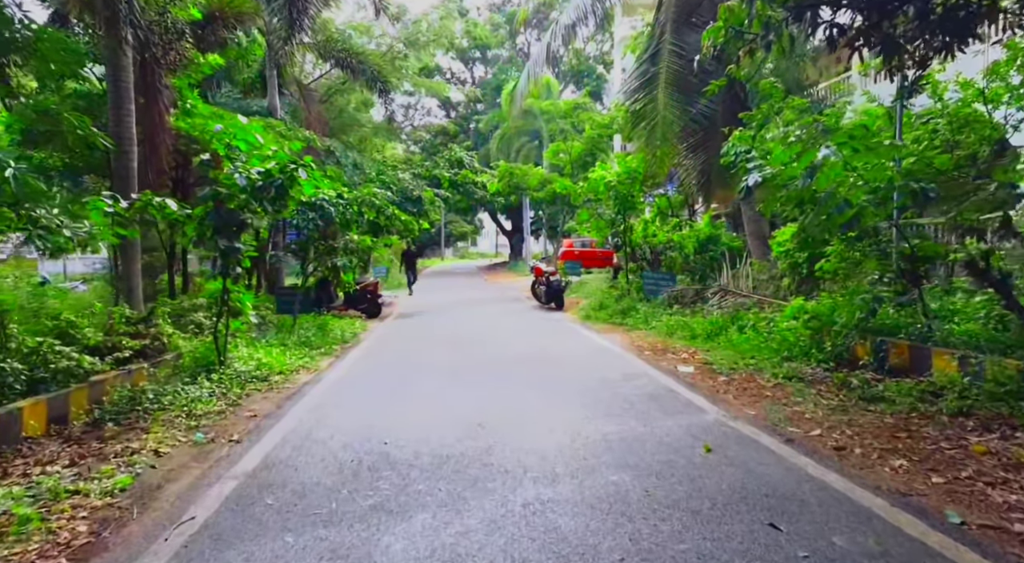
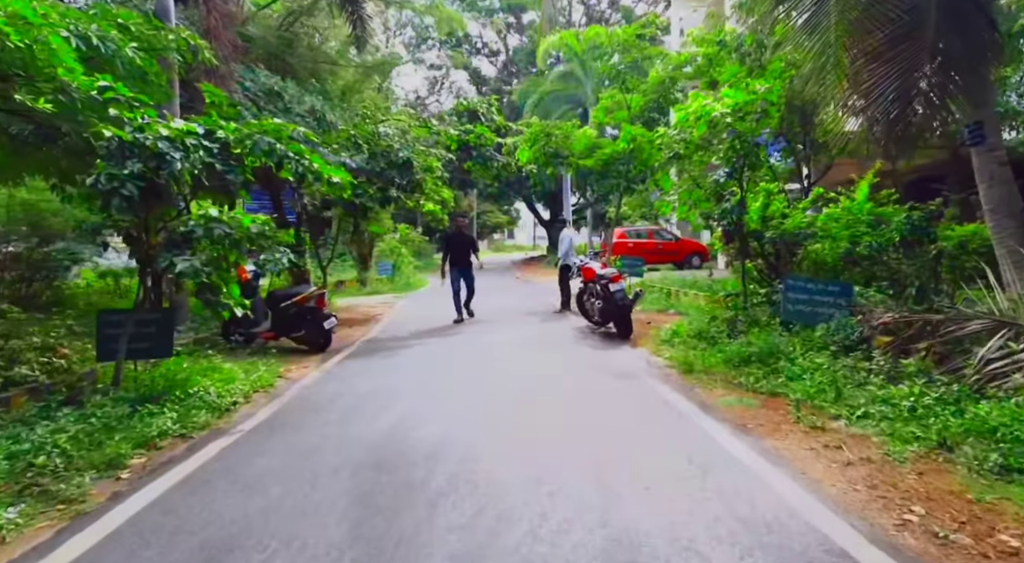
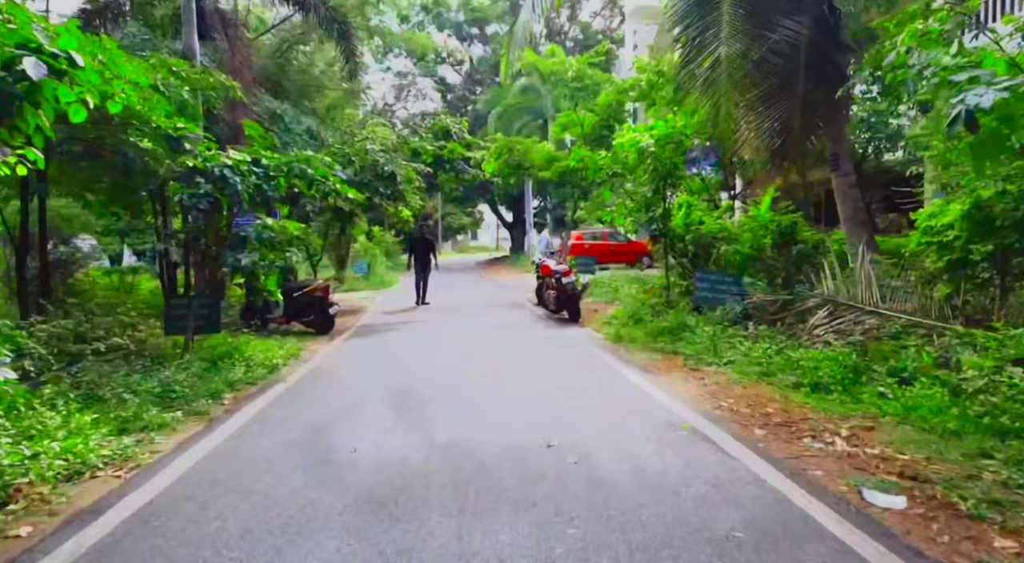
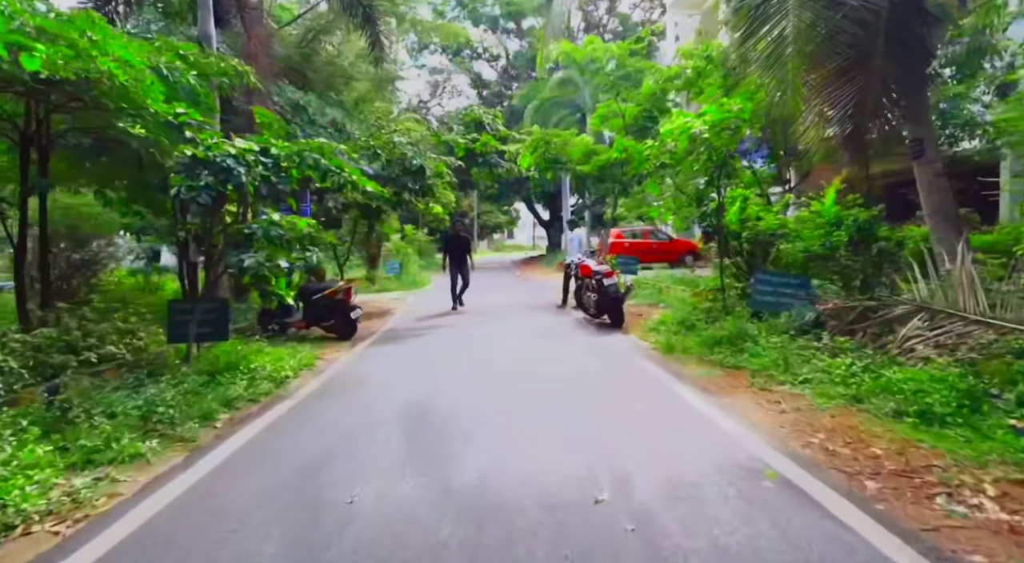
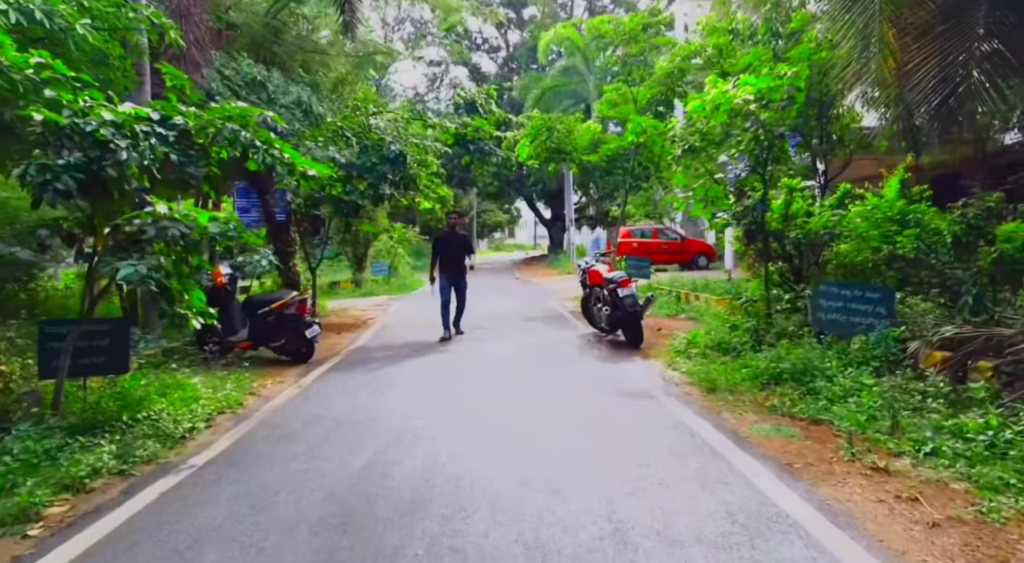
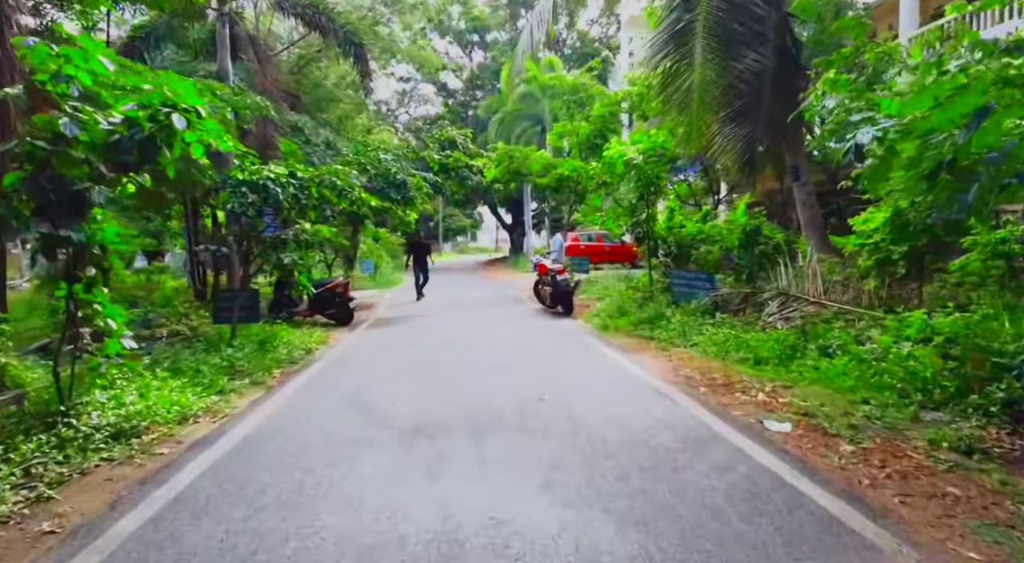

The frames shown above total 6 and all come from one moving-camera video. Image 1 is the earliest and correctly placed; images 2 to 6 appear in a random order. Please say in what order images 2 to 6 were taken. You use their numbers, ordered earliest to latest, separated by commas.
6, 3, 4, 2, 5
